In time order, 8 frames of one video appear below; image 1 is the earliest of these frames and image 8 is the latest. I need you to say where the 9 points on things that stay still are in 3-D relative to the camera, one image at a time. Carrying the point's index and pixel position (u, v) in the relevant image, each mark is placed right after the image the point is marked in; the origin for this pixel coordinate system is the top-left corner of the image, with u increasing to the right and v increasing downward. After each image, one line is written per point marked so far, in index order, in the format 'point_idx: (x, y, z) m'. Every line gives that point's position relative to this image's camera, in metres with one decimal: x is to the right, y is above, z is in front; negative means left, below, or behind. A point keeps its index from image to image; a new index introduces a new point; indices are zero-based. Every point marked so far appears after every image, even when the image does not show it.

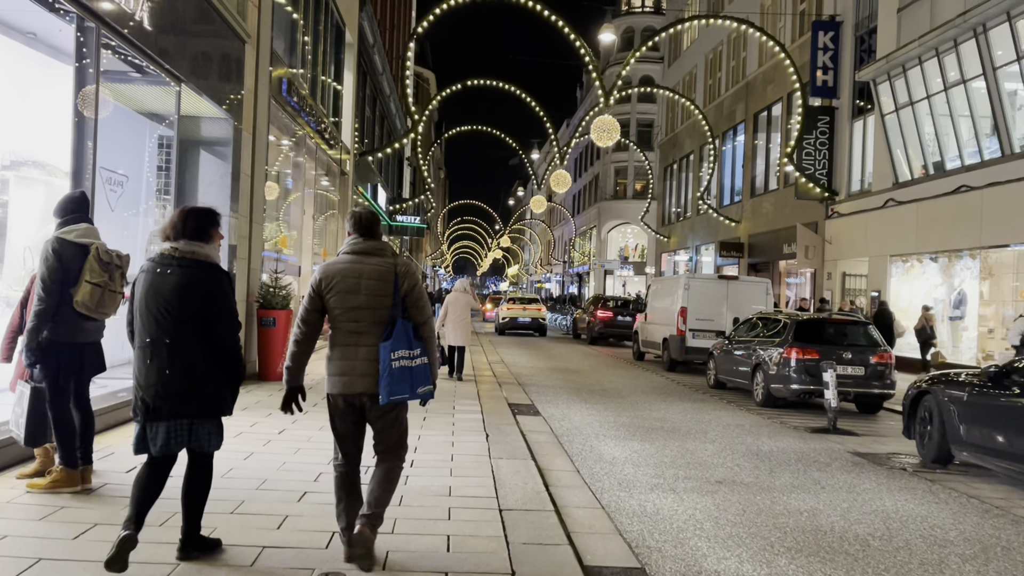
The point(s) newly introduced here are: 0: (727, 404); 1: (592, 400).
0: (+3.2, -1.7, +12.5) m
1: (+1.1, -1.6, +11.8) m
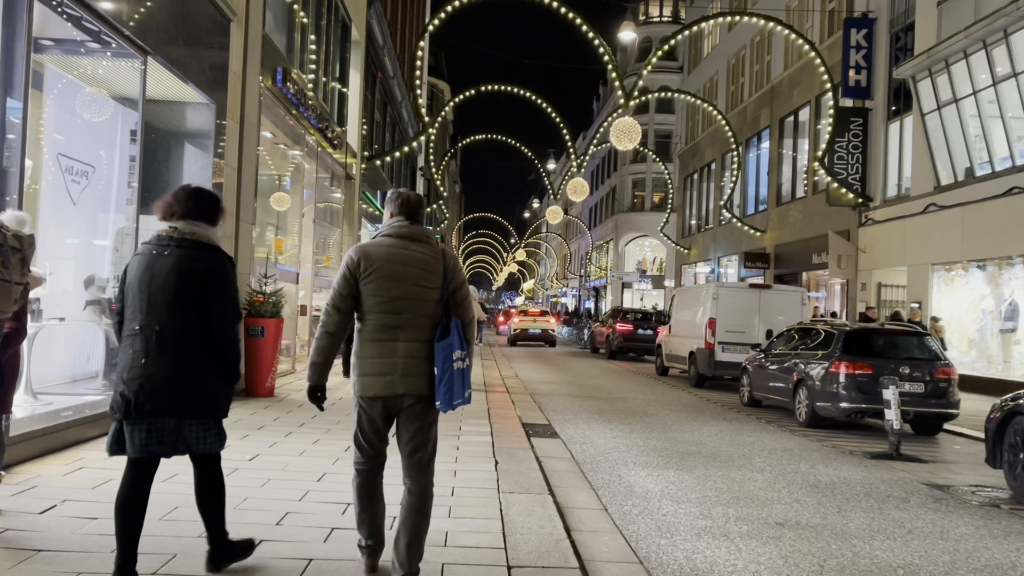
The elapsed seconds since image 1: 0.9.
0: (+3.3, -1.8, +11.2) m
1: (+1.3, -1.7, +10.6) m
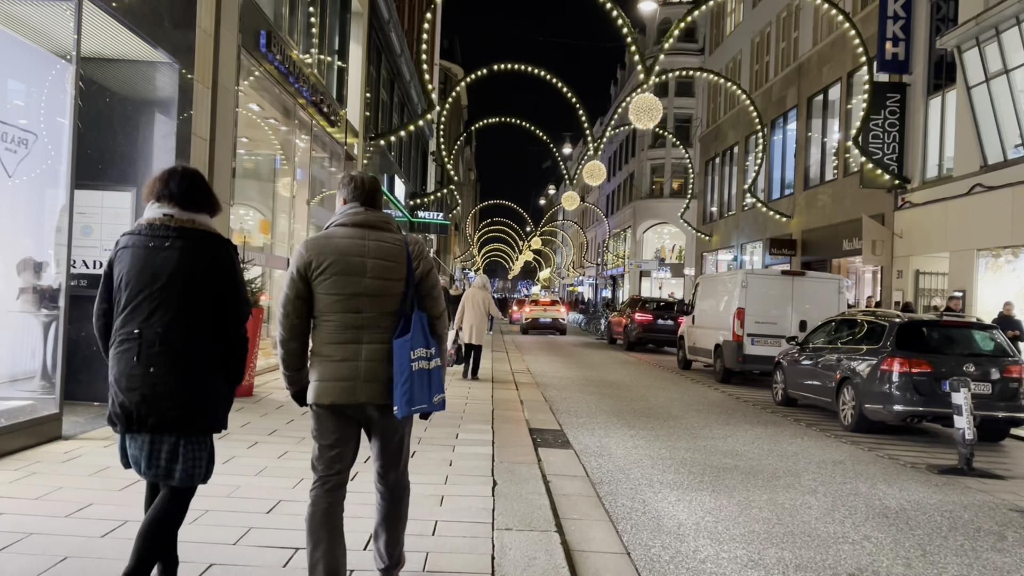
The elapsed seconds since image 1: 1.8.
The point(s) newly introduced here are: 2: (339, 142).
0: (+3.4, -1.6, +9.9) m
1: (+1.4, -1.5, +9.3) m
2: (-3.9, +3.2, +18.2) m
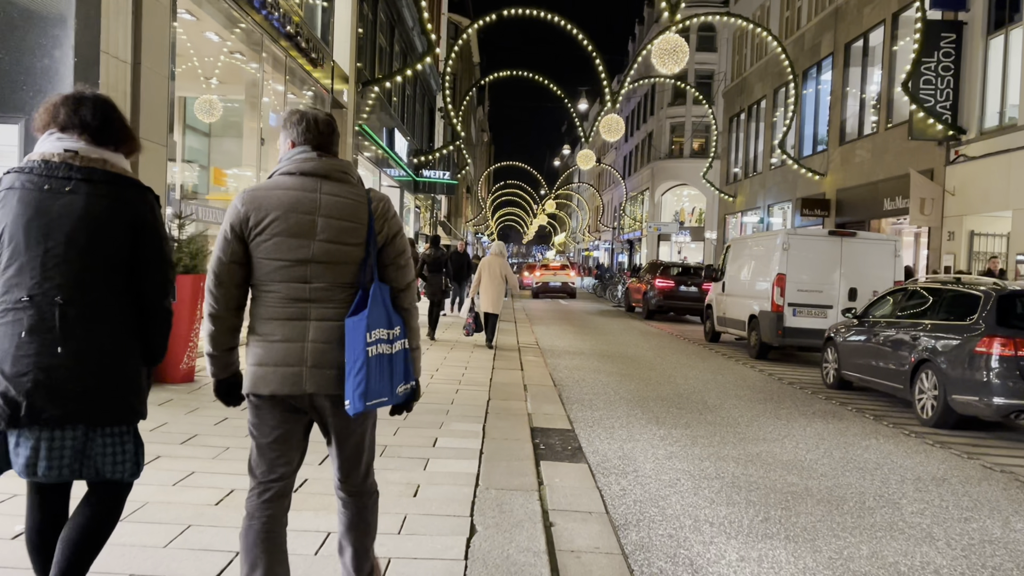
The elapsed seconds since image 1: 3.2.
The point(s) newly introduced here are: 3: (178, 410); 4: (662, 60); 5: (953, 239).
0: (+3.4, -1.3, +8.0) m
1: (+1.4, -1.2, +7.5) m
2: (-3.7, +3.9, +16.2) m
3: (-2.6, -0.9, +6.5) m
4: (+3.3, +5.0, +18.6) m
5: (+10.0, +1.1, +19.2) m
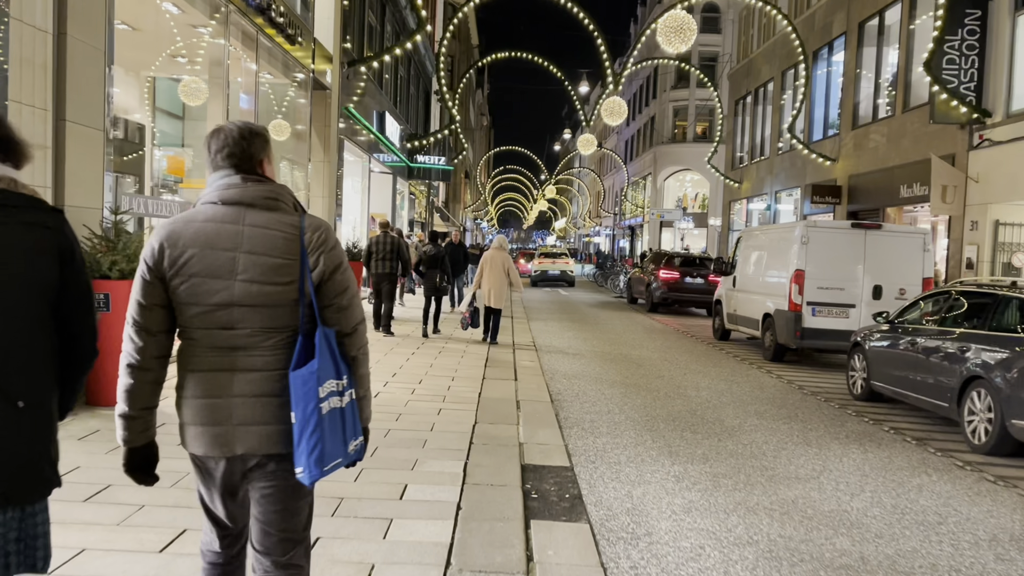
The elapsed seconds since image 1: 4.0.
0: (+3.4, -1.3, +7.0) m
1: (+1.3, -1.2, +6.4) m
2: (-3.8, +4.0, +15.1) m
3: (-2.7, -1.0, +5.4) m
4: (+3.2, +5.2, +17.4) m
5: (+10.0, +1.3, +18.1) m
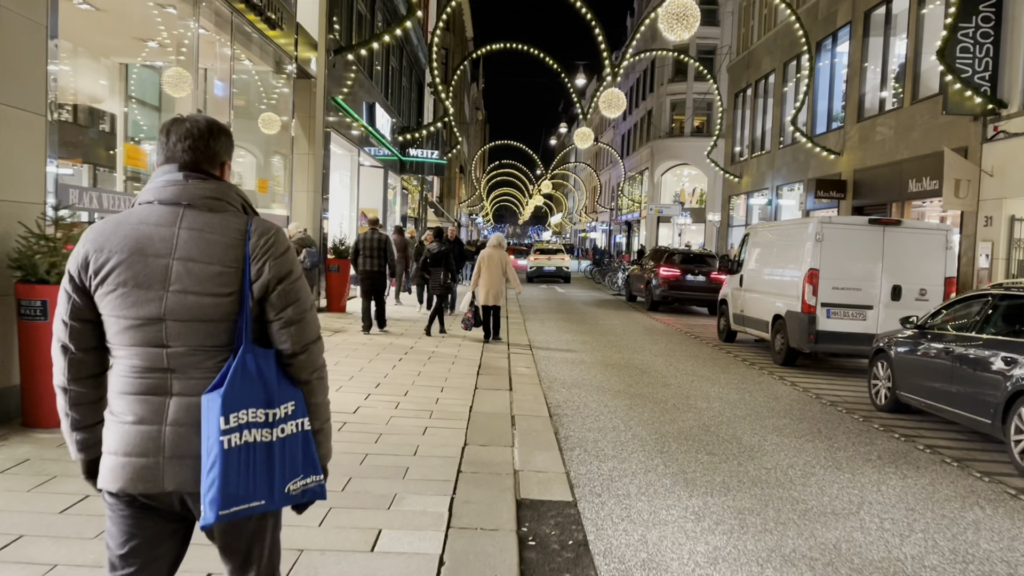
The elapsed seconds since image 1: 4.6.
0: (+3.3, -1.4, +6.2) m
1: (+1.3, -1.3, +5.7) m
2: (-3.9, +4.0, +14.2) m
3: (-2.7, -1.1, +4.7) m
4: (+3.1, +5.2, +16.6) m
5: (+9.9, +1.3, +17.4) m
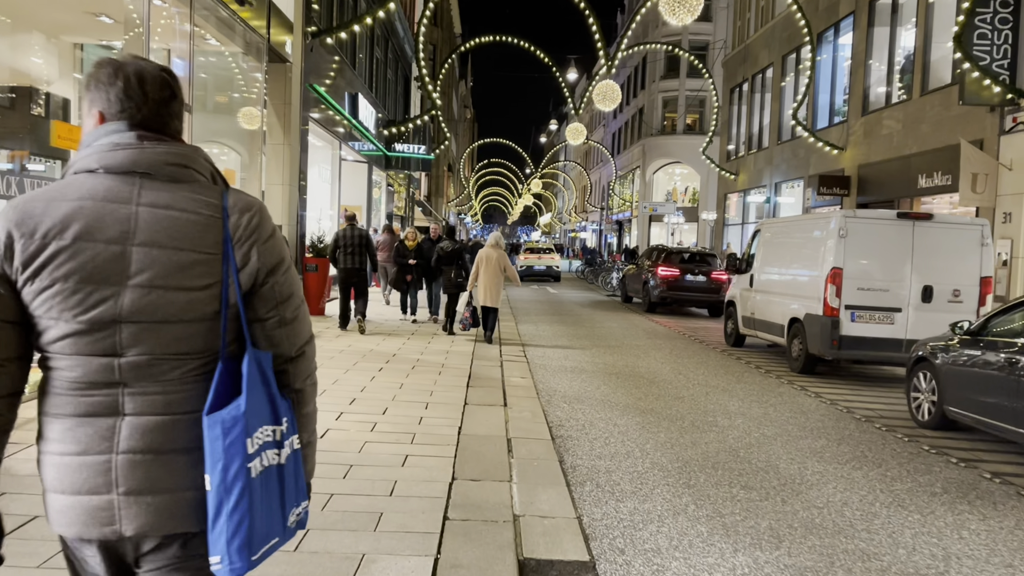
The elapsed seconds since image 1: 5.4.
0: (+3.3, -1.4, +5.2) m
1: (+1.2, -1.3, +4.6) m
2: (-4.0, +4.0, +13.1) m
3: (-2.7, -1.1, +3.6) m
4: (+2.9, +5.2, +15.6) m
5: (+9.7, +1.3, +16.4) m
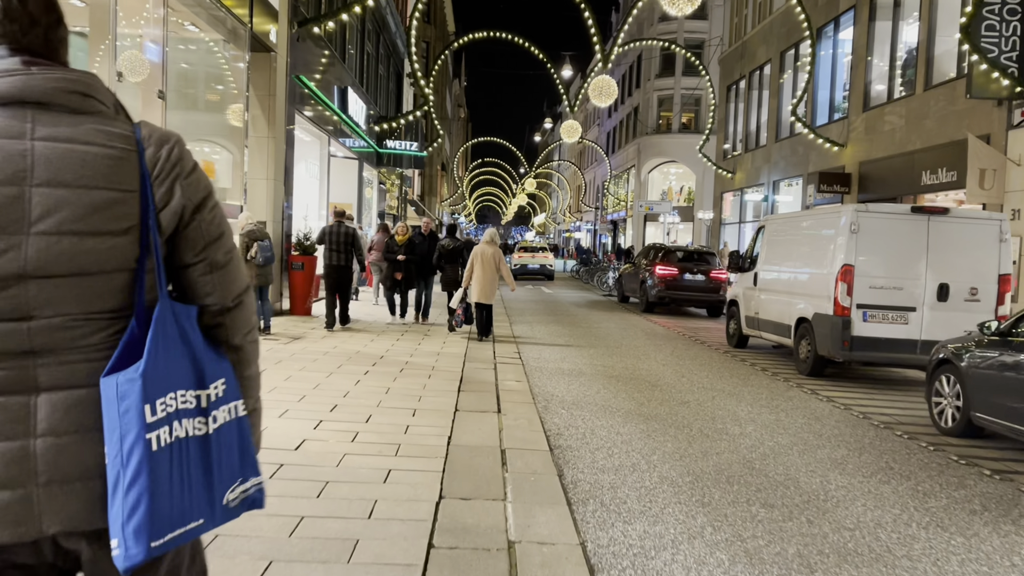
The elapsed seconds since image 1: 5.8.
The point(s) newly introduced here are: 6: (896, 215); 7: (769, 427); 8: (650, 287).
0: (+3.3, -1.3, +4.7) m
1: (+1.2, -1.3, +4.1) m
2: (-4.1, +4.0, +12.6) m
3: (-2.7, -1.1, +3.0) m
4: (+2.8, +5.2, +15.1) m
5: (+9.6, +1.3, +16.0) m
6: (+4.4, +0.8, +9.6) m
7: (+2.2, -1.2, +7.1) m
8: (+3.2, 0.0, +19.5) m
